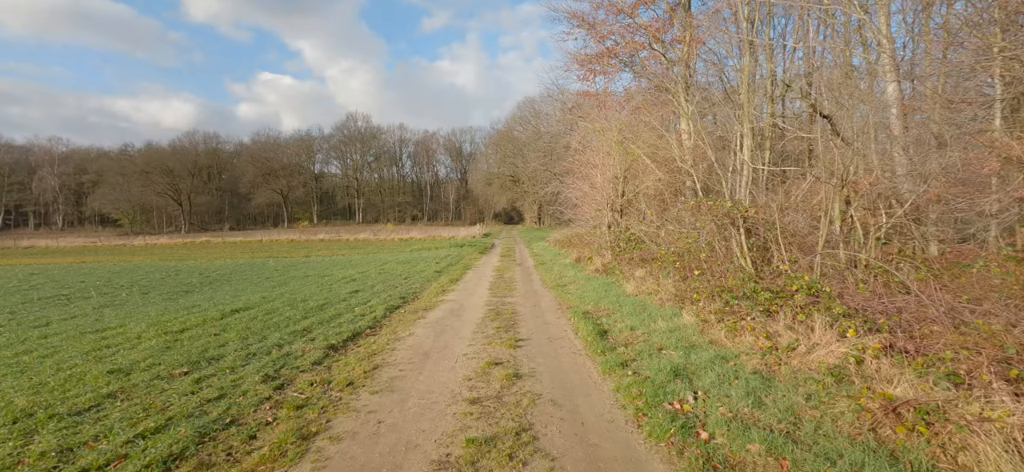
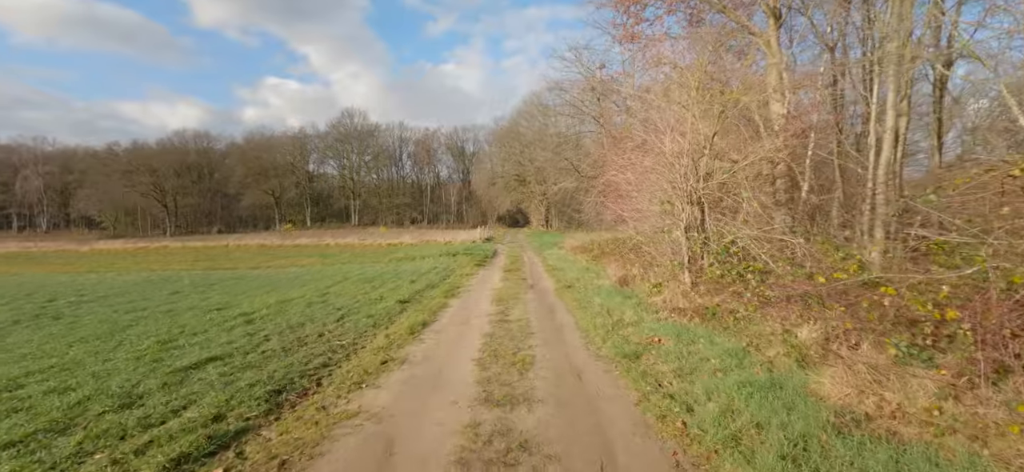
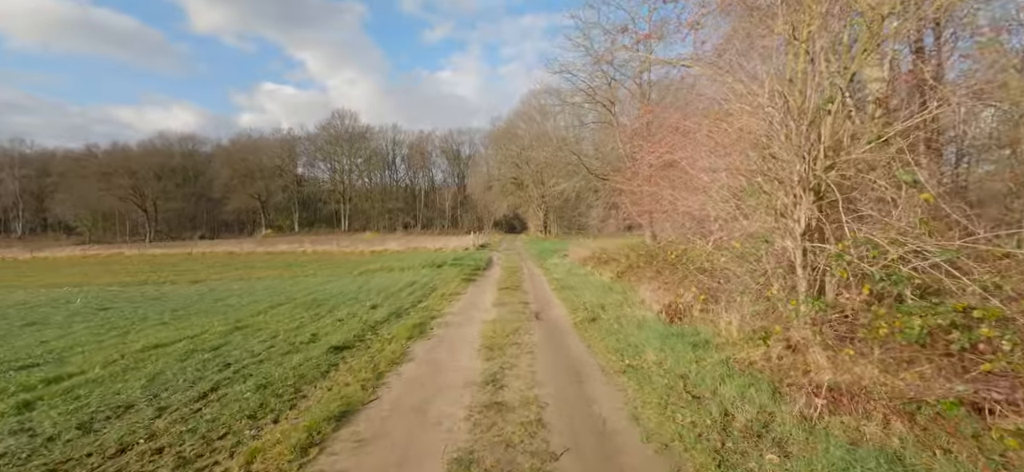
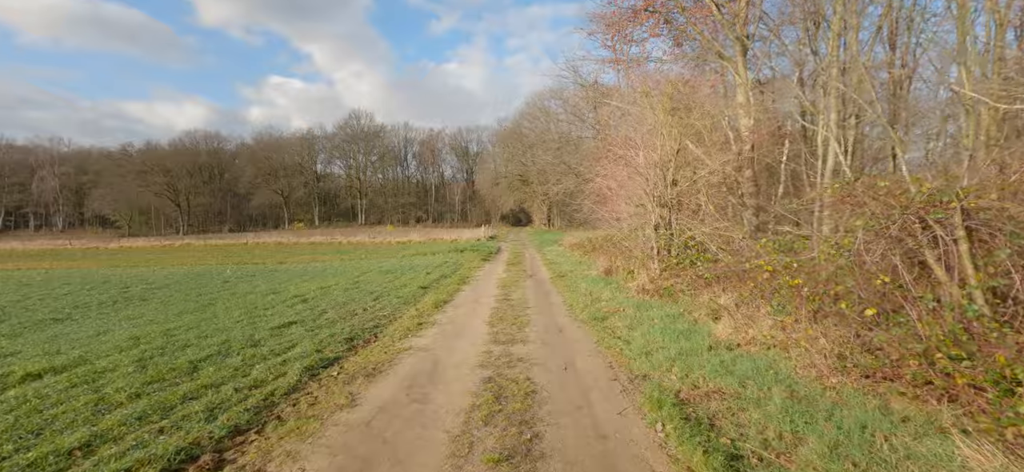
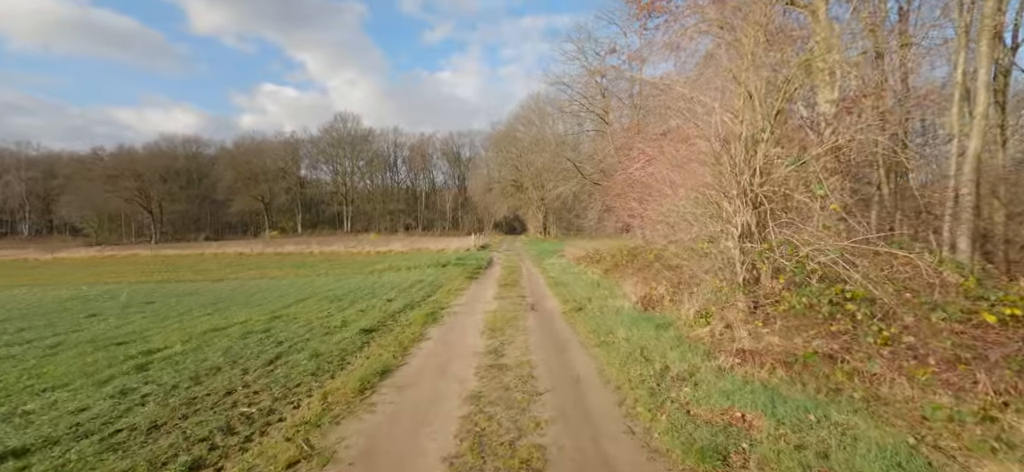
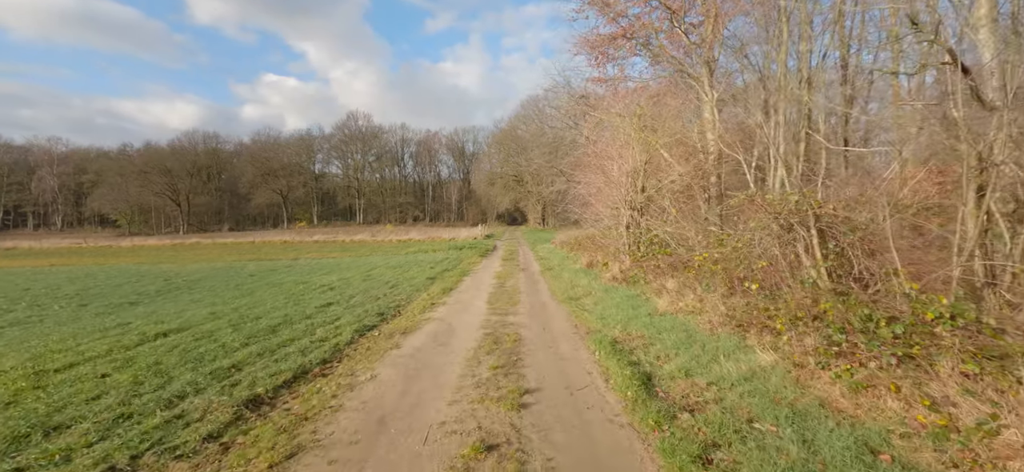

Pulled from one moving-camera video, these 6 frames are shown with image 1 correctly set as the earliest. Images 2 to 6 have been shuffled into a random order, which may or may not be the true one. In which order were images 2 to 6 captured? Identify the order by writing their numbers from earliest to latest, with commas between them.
6, 4, 2, 5, 3
